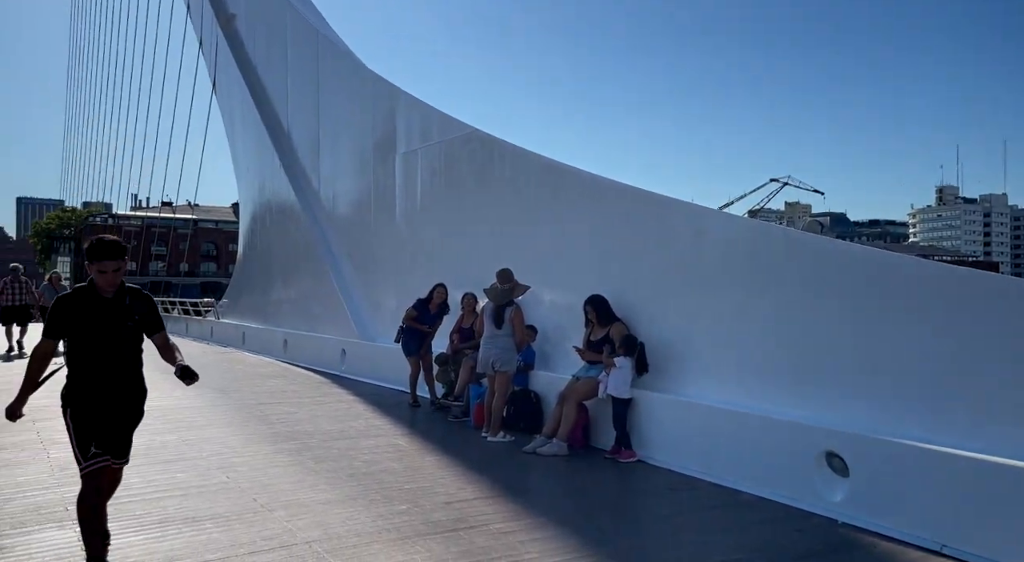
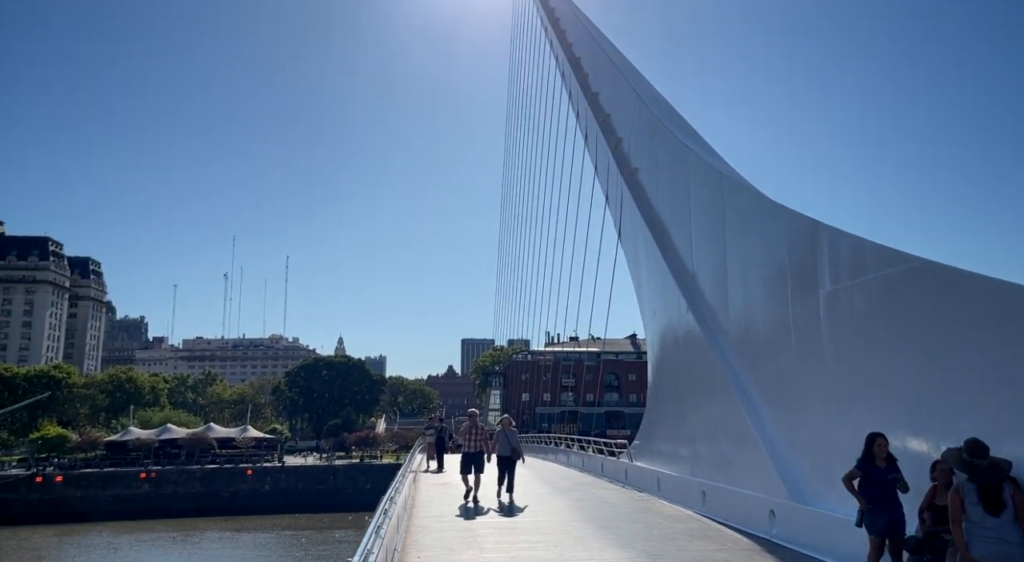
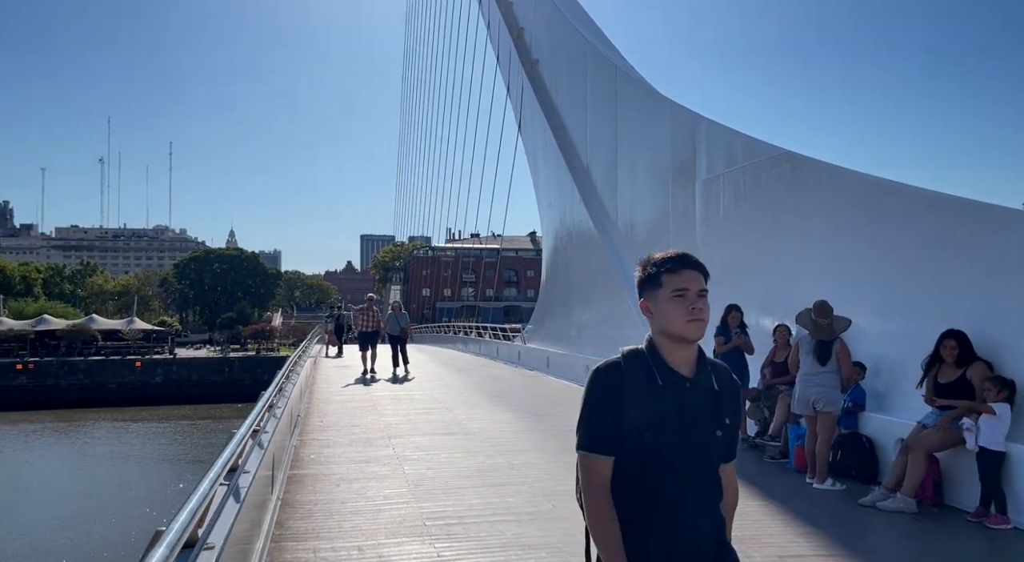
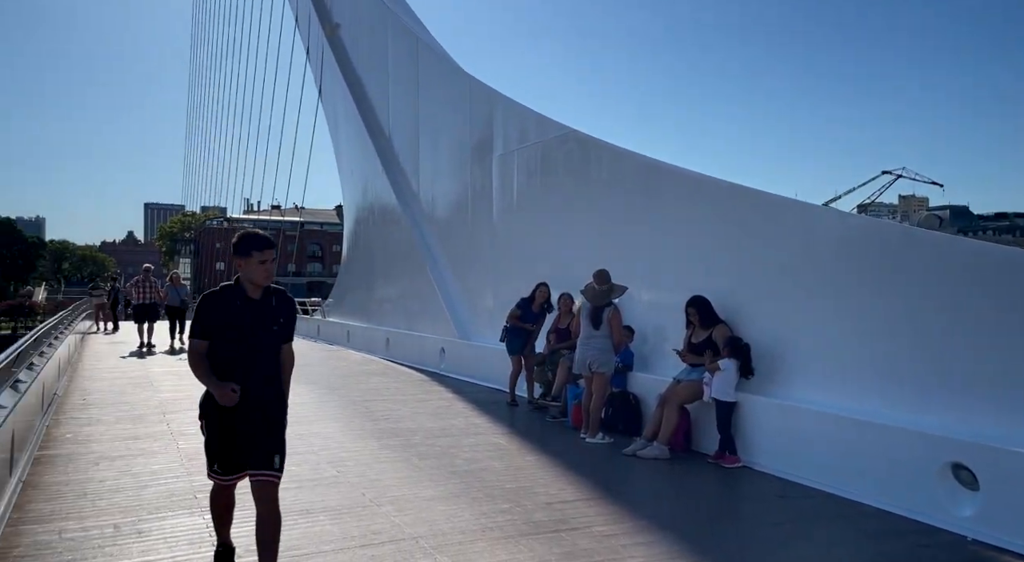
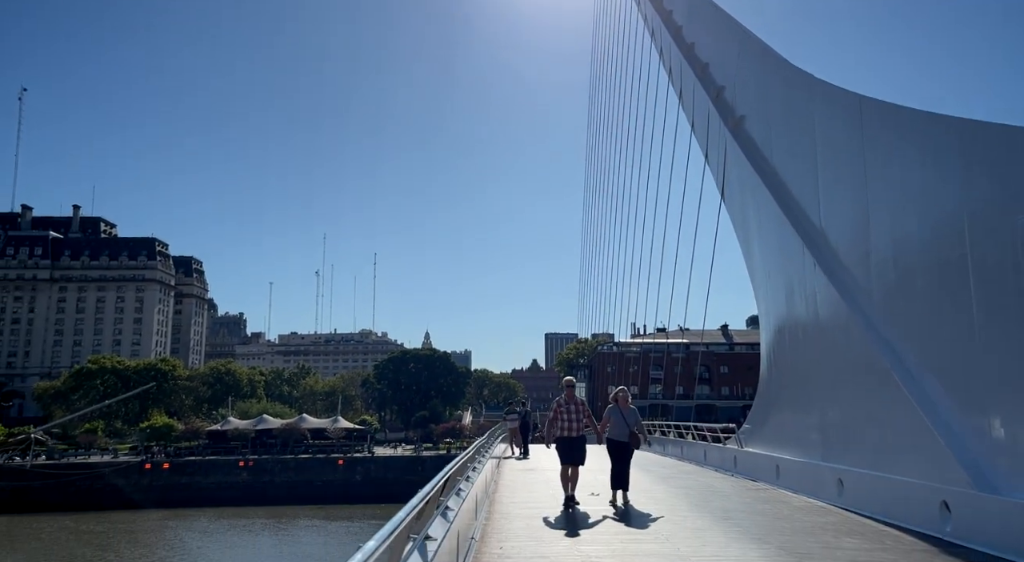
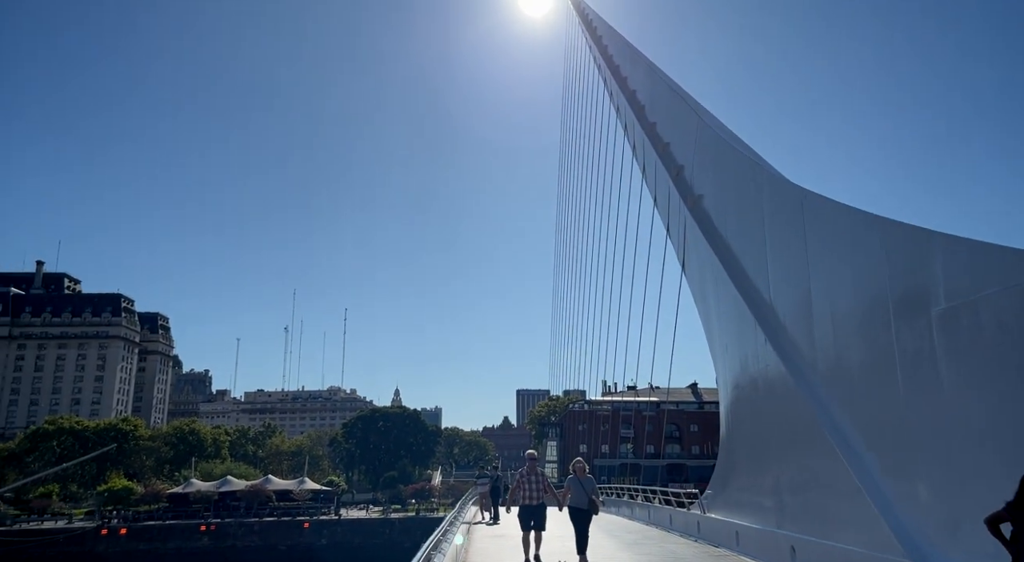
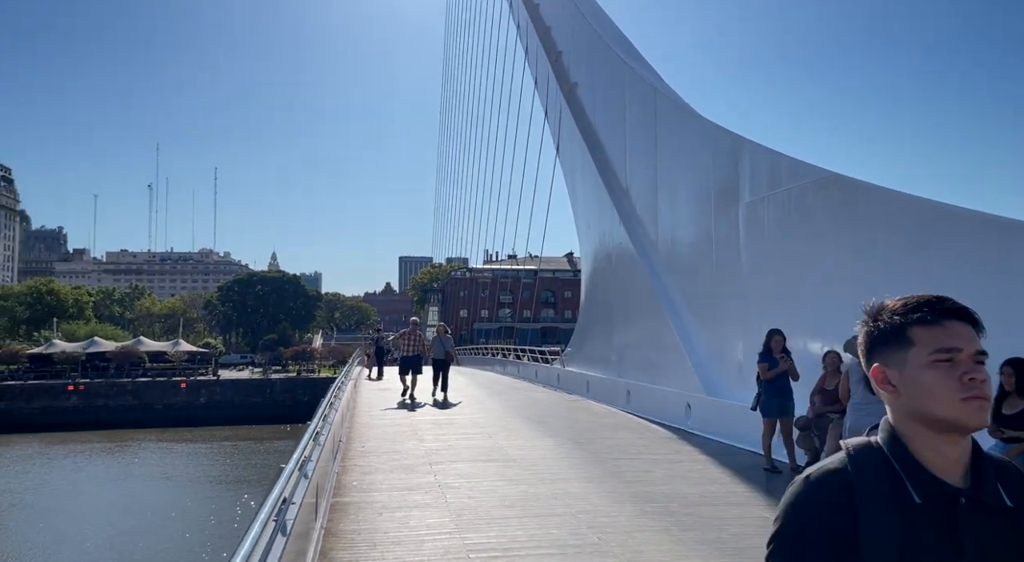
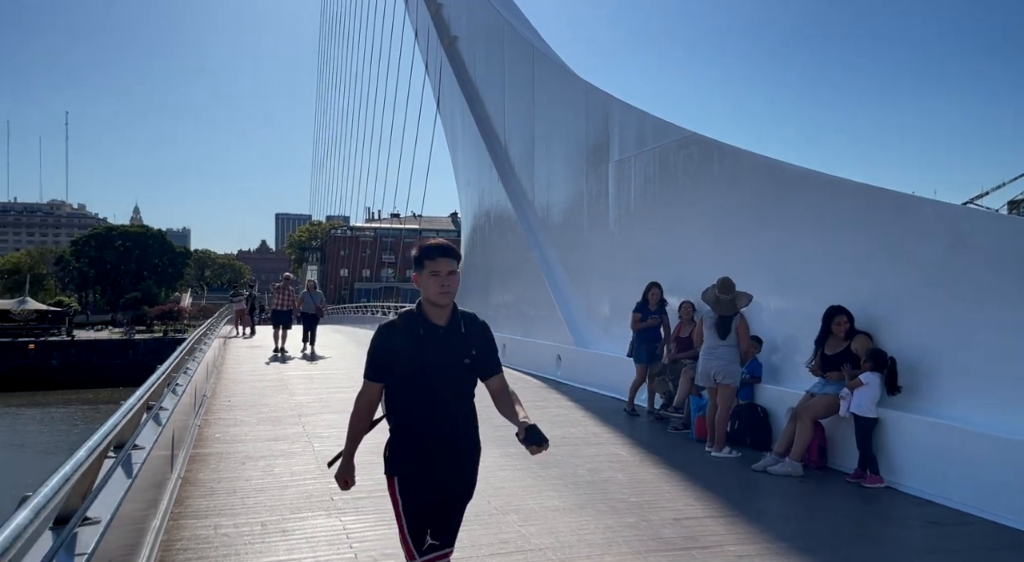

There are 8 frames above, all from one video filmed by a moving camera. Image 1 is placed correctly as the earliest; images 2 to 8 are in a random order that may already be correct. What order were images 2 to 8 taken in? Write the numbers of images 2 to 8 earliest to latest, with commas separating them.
4, 8, 3, 7, 2, 6, 5
